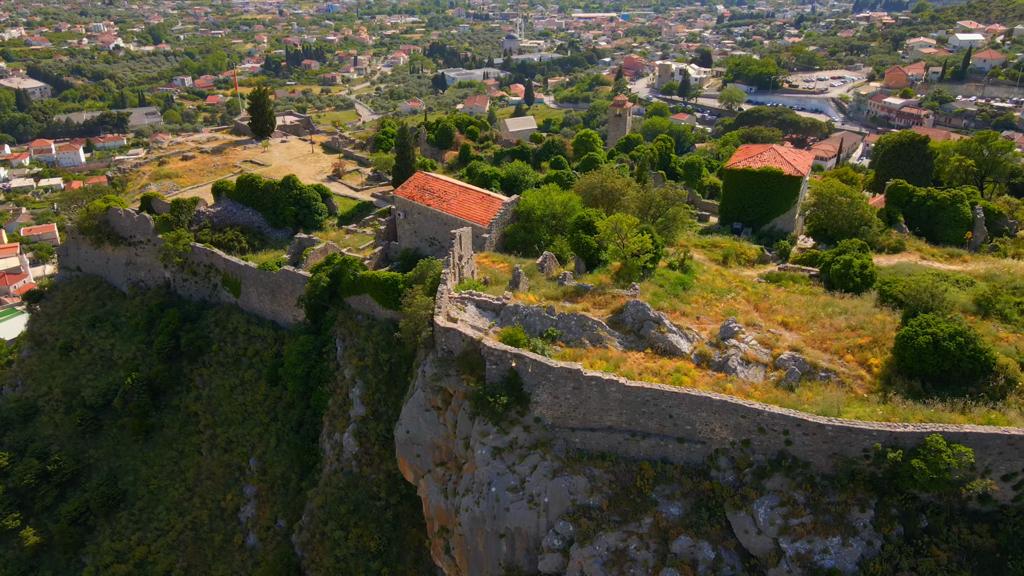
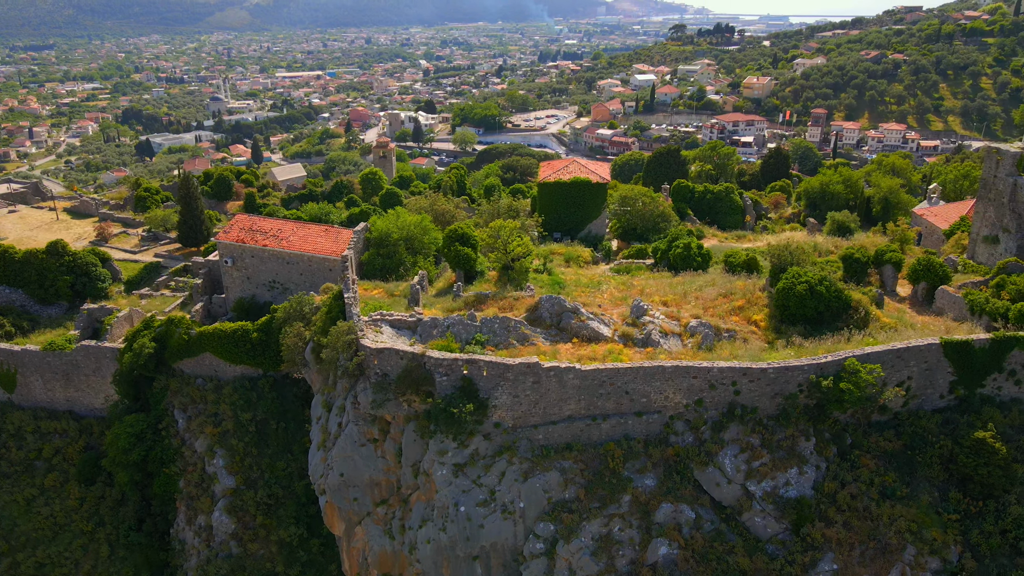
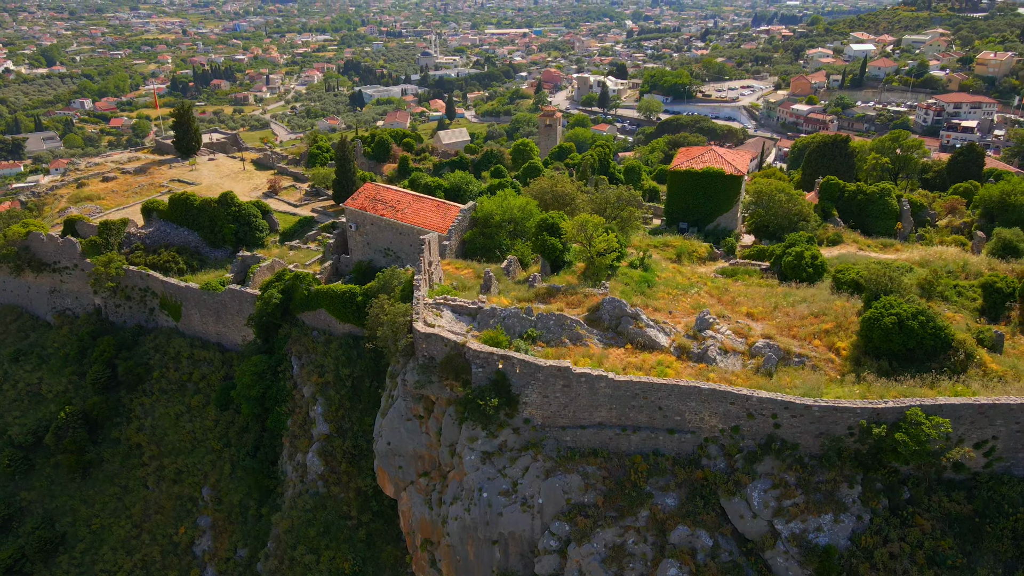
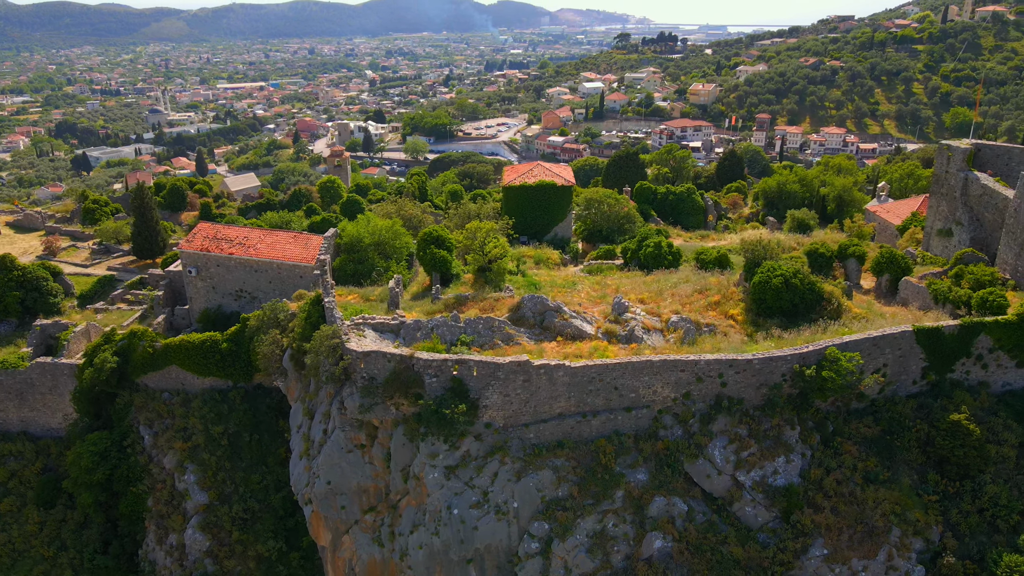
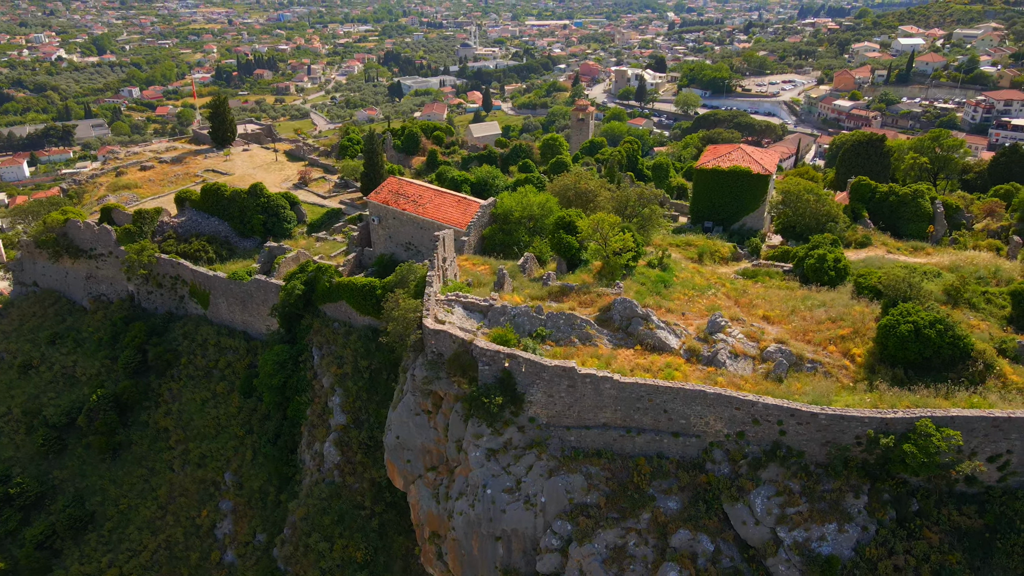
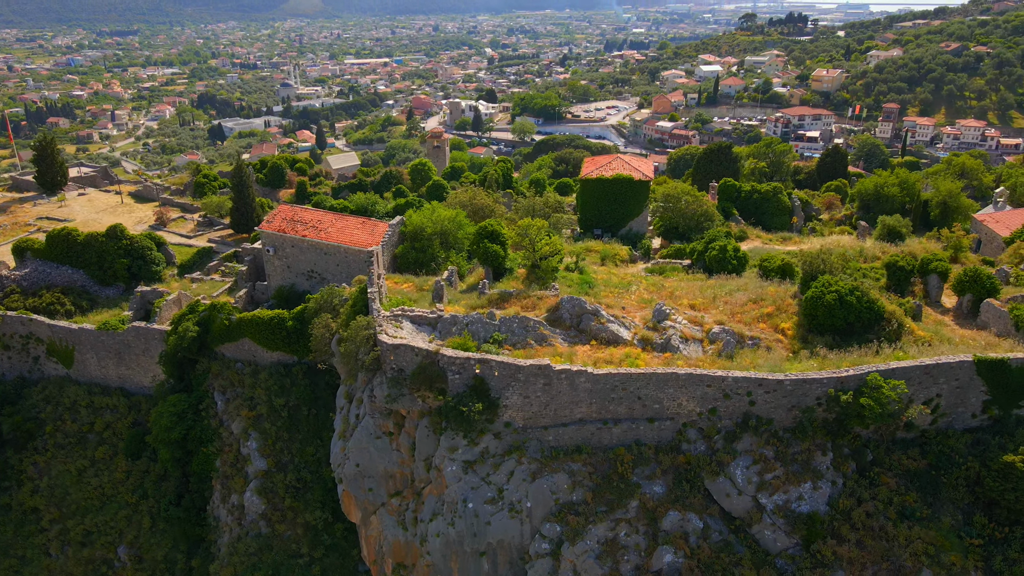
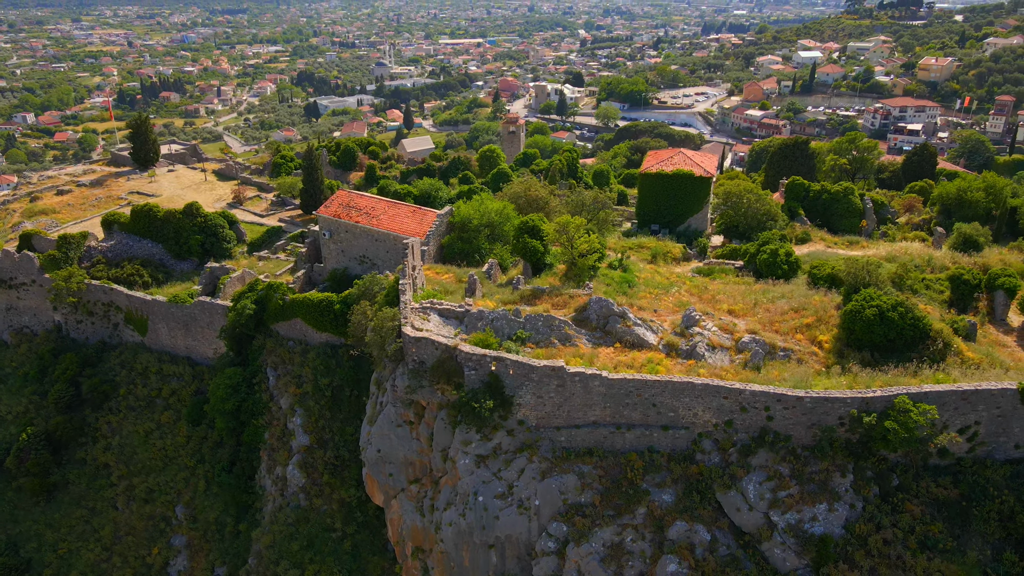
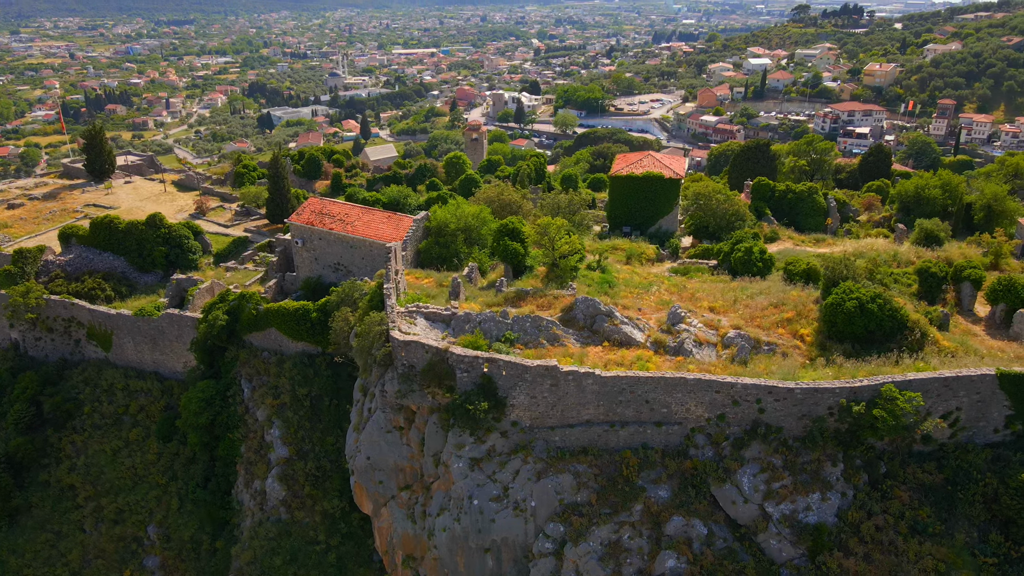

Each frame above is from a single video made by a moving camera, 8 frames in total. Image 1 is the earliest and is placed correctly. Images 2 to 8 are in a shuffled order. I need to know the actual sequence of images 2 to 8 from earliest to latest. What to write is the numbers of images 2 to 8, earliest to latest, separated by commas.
5, 3, 7, 8, 6, 2, 4
